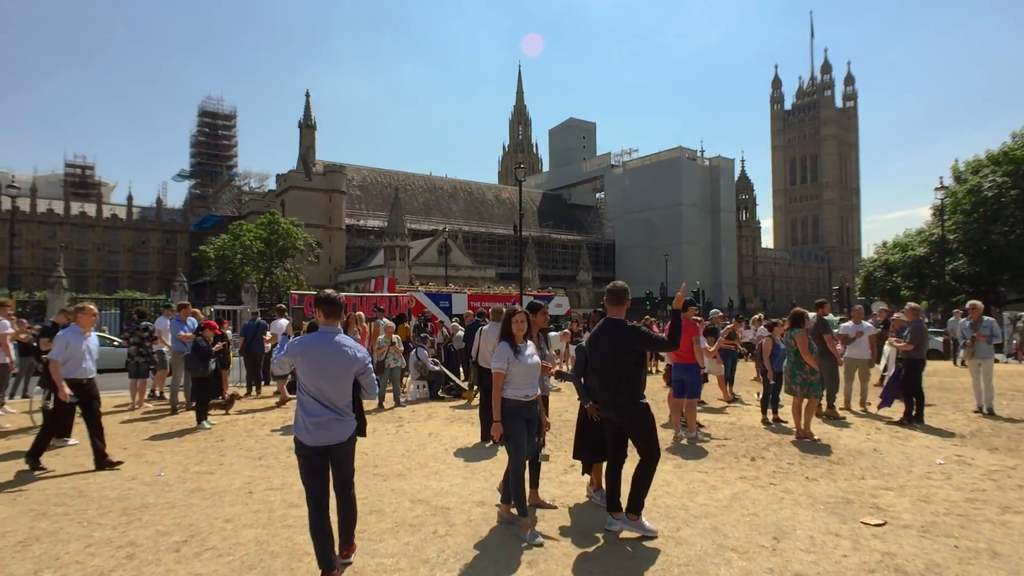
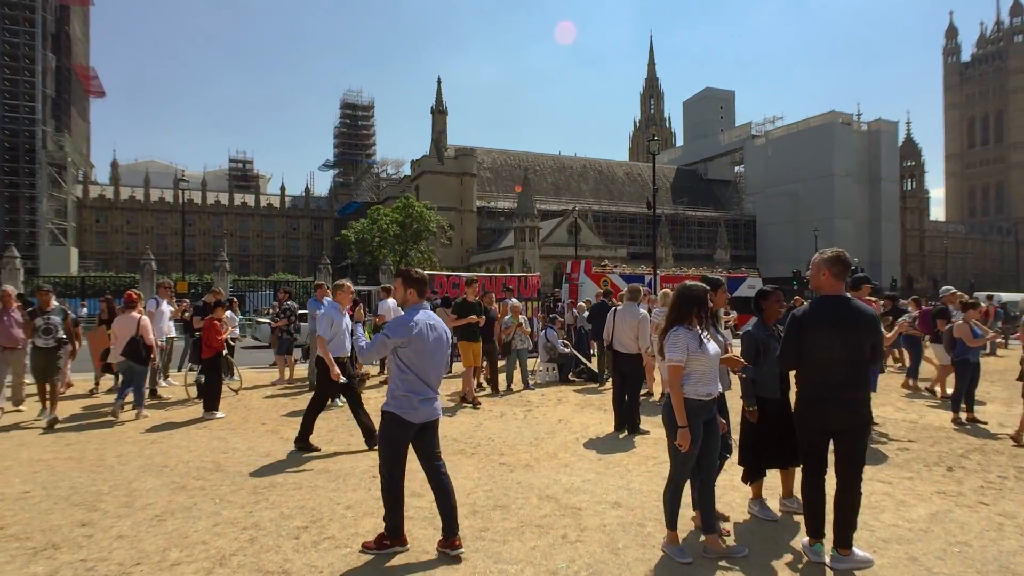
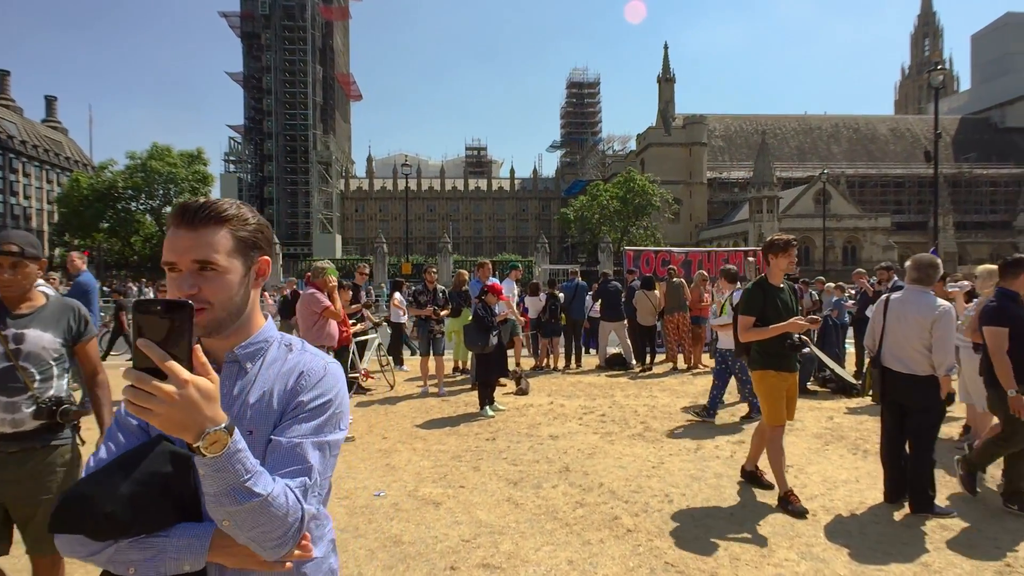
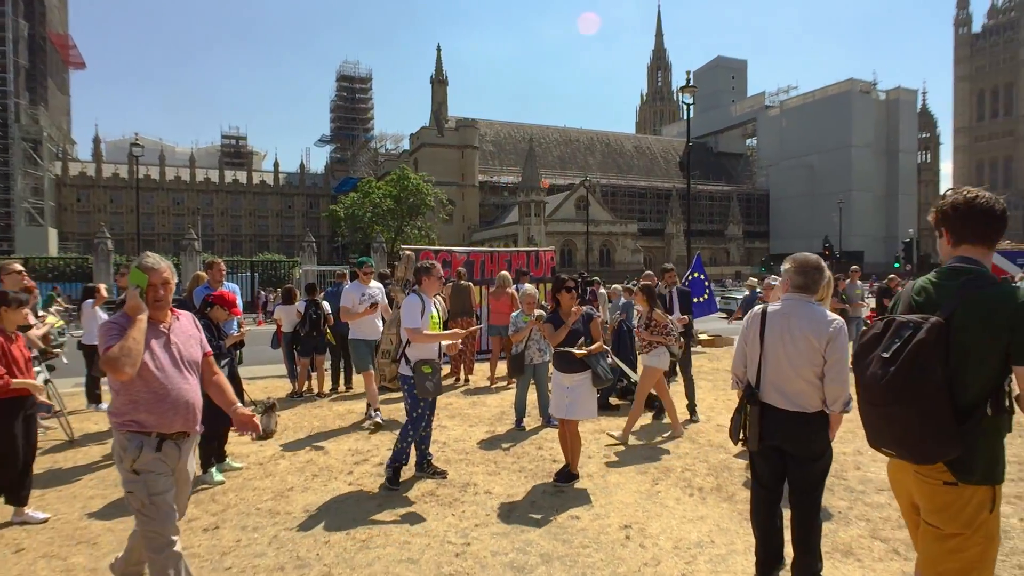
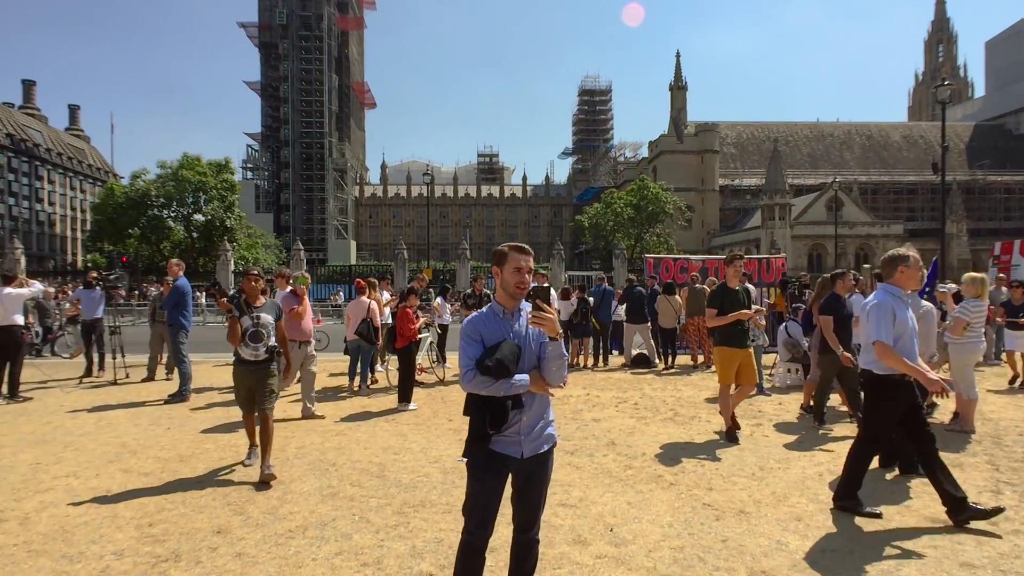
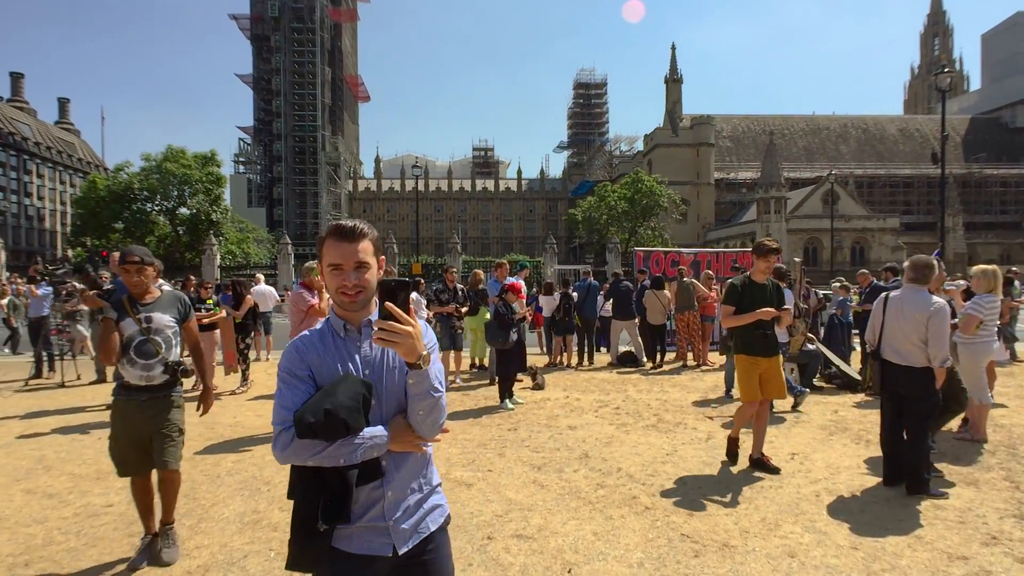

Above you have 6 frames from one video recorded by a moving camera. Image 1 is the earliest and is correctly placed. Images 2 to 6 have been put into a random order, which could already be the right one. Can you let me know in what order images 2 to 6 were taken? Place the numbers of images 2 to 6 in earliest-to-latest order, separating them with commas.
2, 5, 6, 3, 4
